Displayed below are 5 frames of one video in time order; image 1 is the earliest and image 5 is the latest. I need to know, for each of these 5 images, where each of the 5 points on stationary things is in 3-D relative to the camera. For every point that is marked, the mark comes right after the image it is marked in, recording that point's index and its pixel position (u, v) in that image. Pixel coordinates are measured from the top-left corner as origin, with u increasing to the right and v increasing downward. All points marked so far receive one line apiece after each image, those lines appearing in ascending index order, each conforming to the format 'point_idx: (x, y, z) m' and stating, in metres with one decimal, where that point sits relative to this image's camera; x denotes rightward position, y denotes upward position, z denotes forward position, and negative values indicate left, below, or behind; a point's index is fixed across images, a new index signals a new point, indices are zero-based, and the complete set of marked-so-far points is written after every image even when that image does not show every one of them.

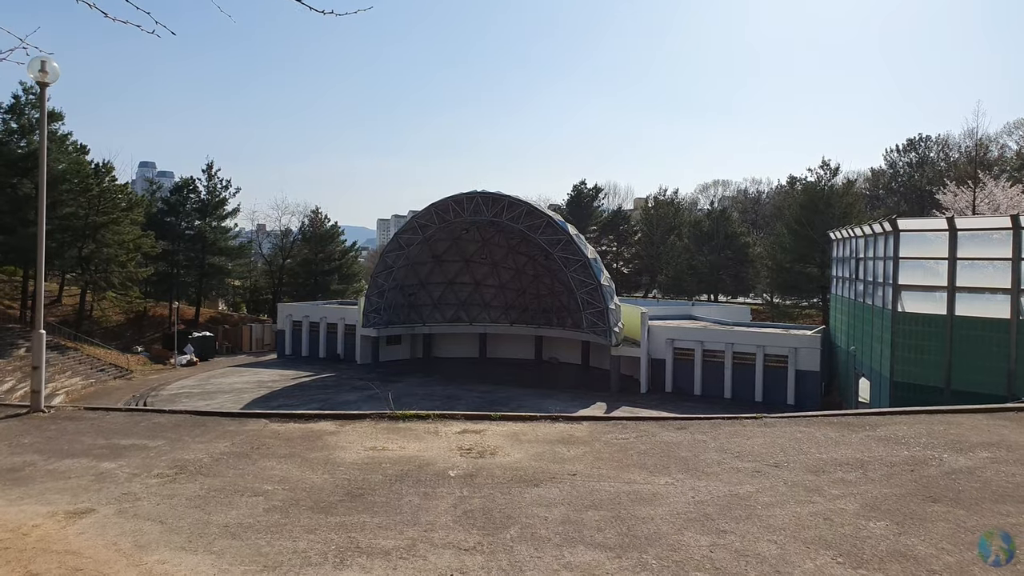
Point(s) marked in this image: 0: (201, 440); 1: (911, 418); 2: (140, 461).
0: (-3.9, -1.9, +7.2) m
1: (+5.8, -1.9, +8.4) m
2: (-4.0, -1.9, +6.2) m
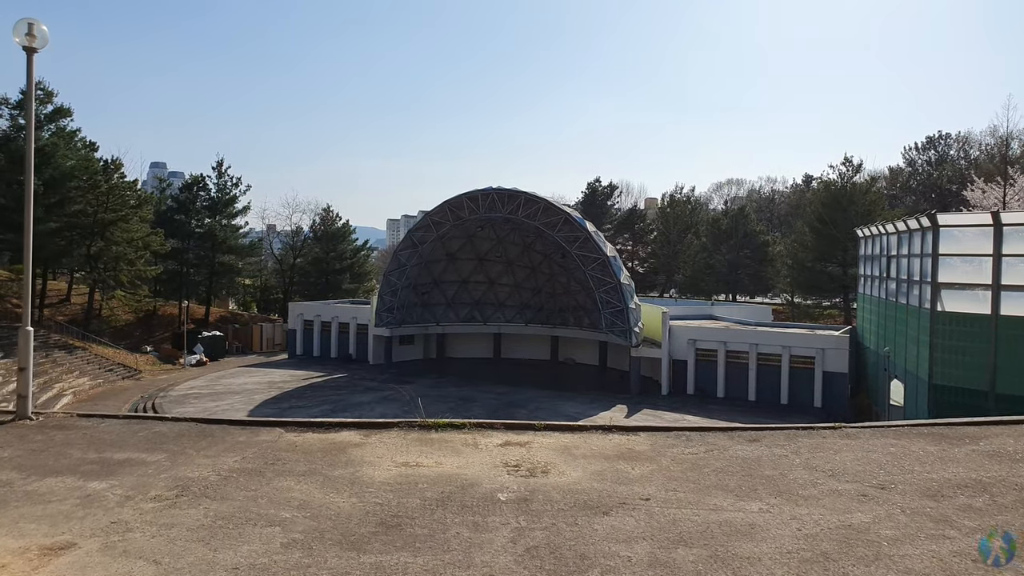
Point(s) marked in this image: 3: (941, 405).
0: (-3.4, -1.8, +6.3) m
1: (+6.3, -1.8, +7.3) m
2: (-3.4, -1.8, +5.3) m
3: (+12.1, -3.4, +16.7) m
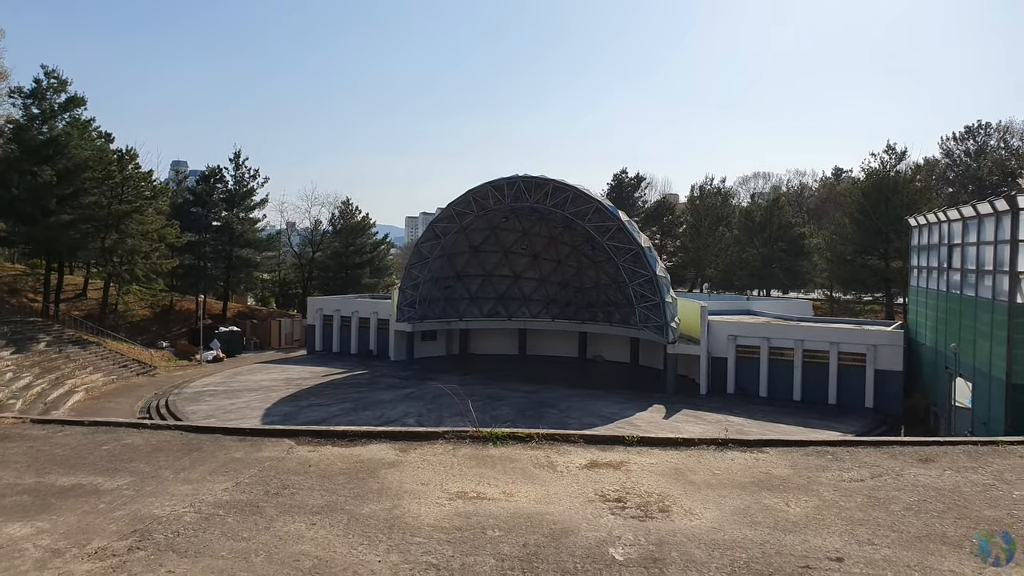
0: (-2.6, -1.5, +4.7) m
1: (+7.1, -1.5, +5.4) m
2: (-2.7, -1.5, +3.6) m
3: (+13.1, -3.0, +14.6) m
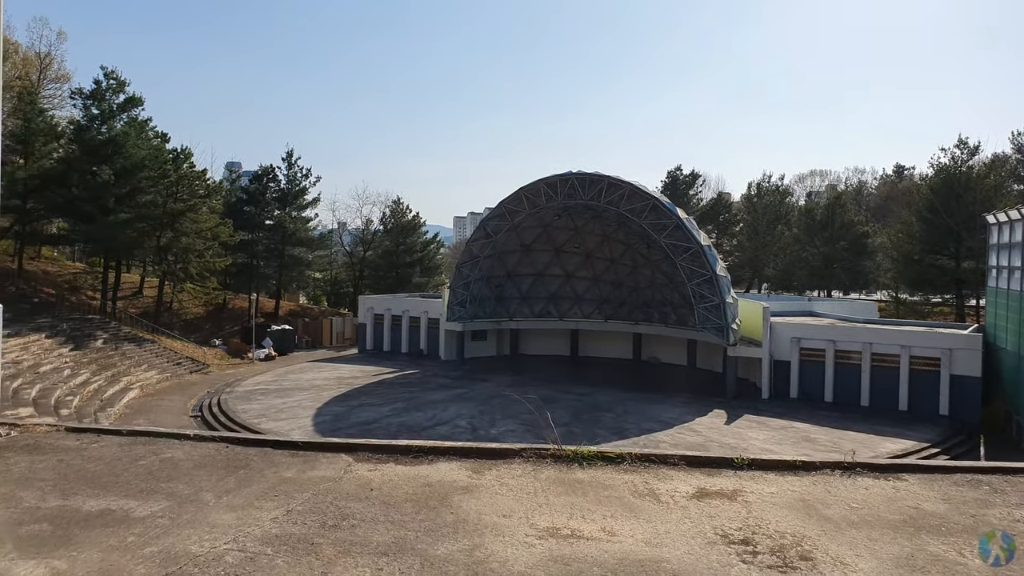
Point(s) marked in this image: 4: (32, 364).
0: (-2.0, -1.5, +4.1) m
1: (+7.8, -1.4, +4.1) m
2: (-2.2, -1.4, +3.0) m
3: (+14.5, -3.0, +12.9) m
4: (-16.1, -2.6, +19.4) m
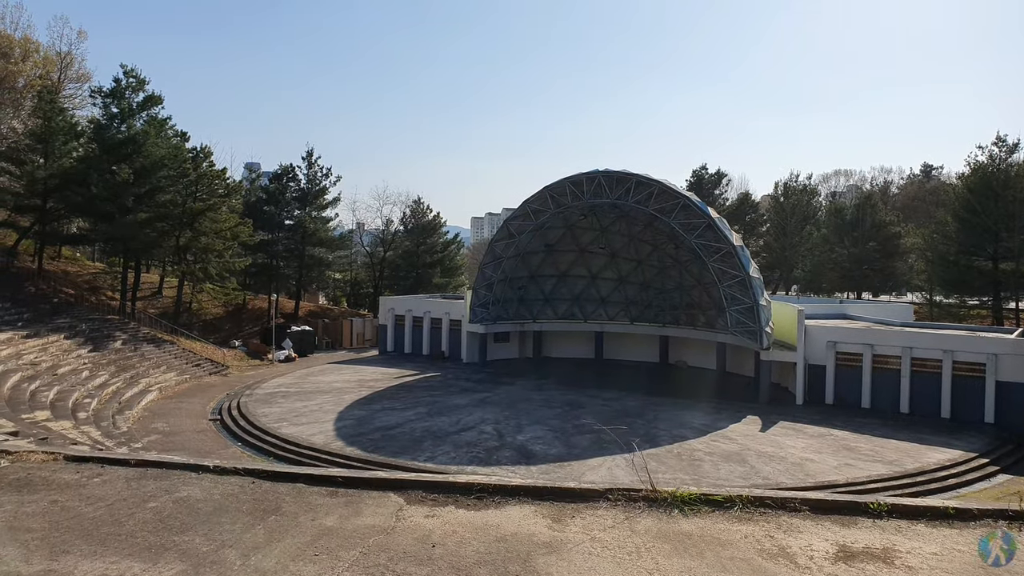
0: (-1.4, -1.5, +3.3) m
1: (+8.3, -1.5, +3.1) m
2: (-1.7, -1.5, +2.3) m
3: (+15.2, -3.0, +11.7) m
4: (-15.2, -2.6, +19.0) m
